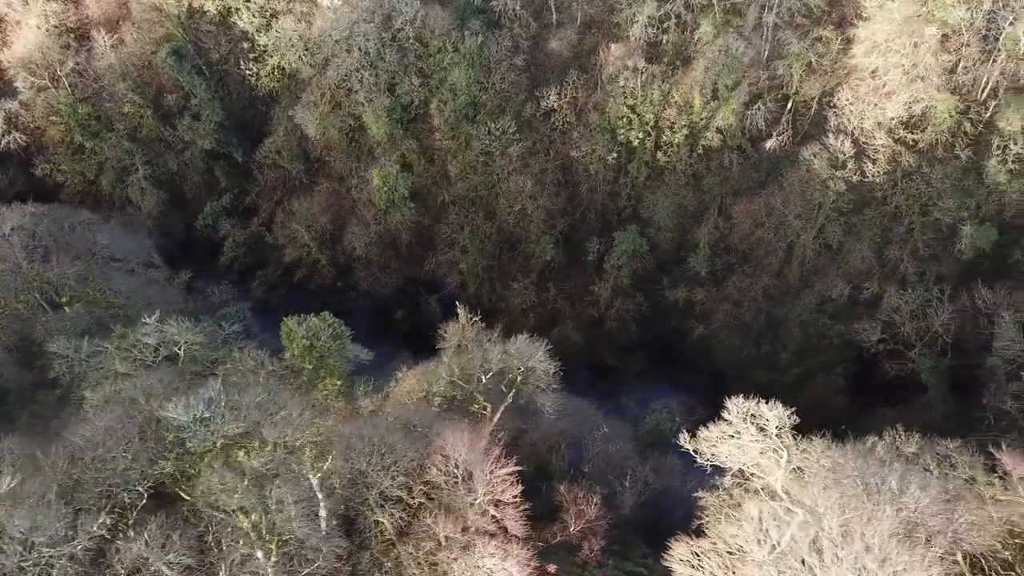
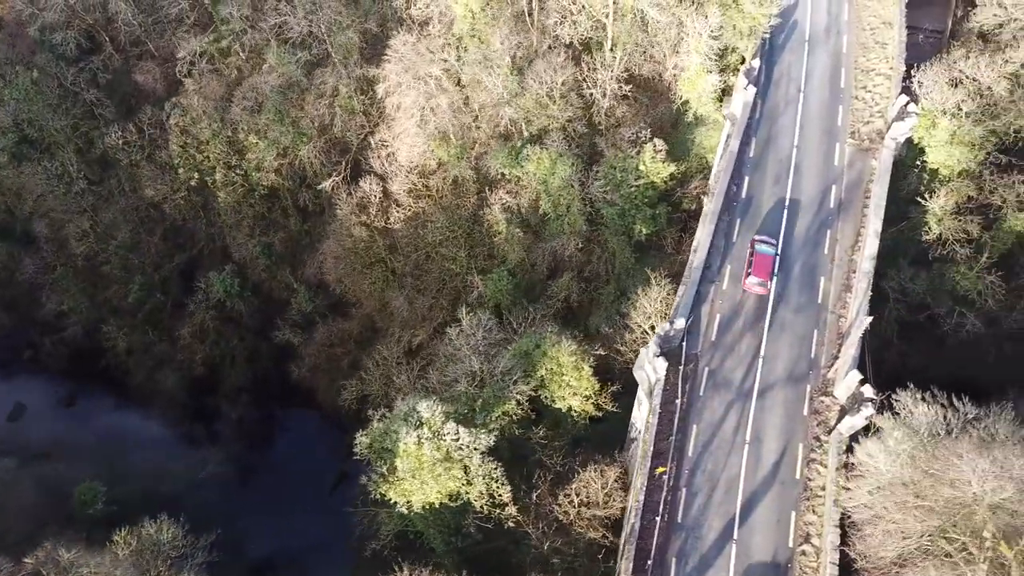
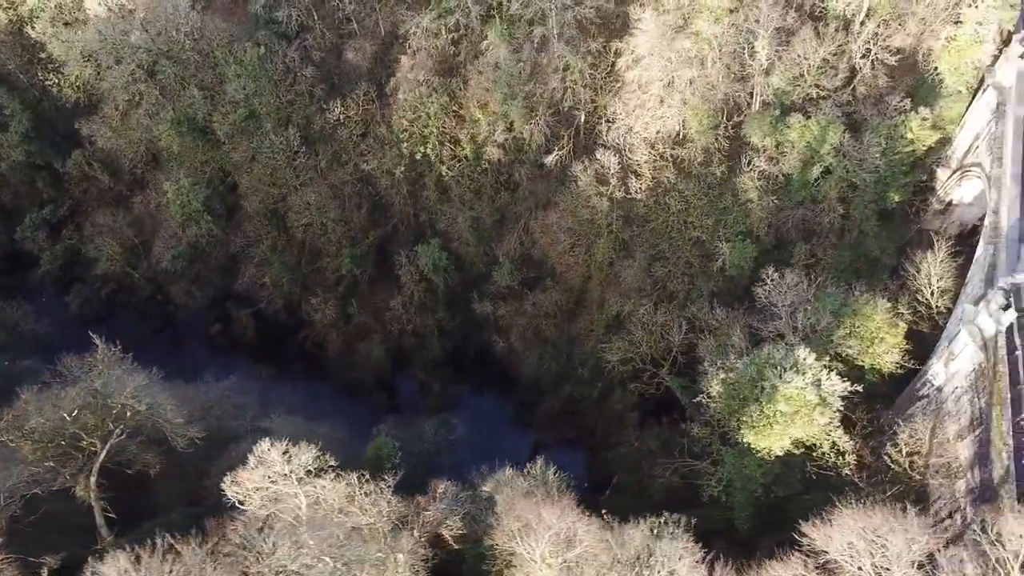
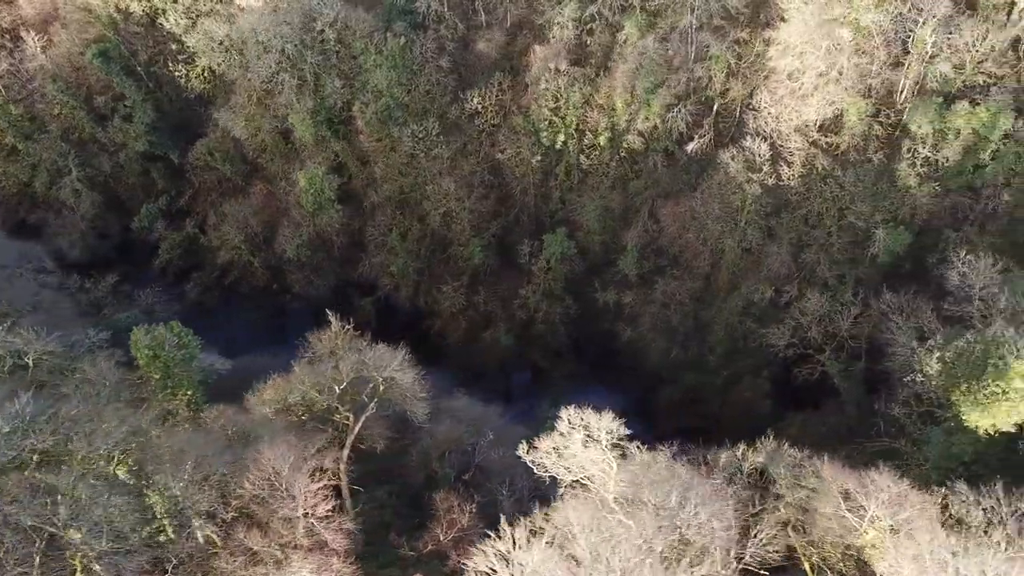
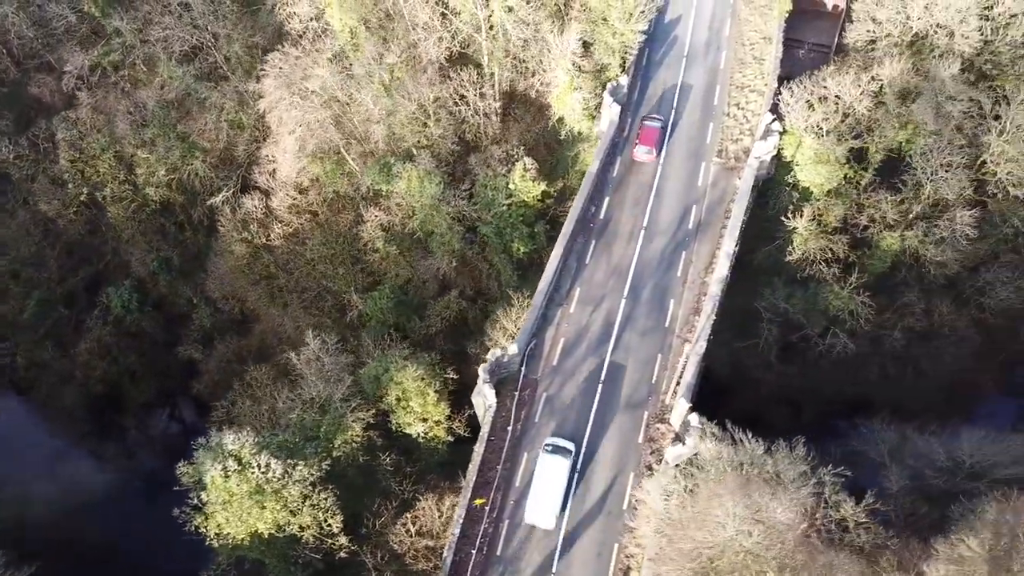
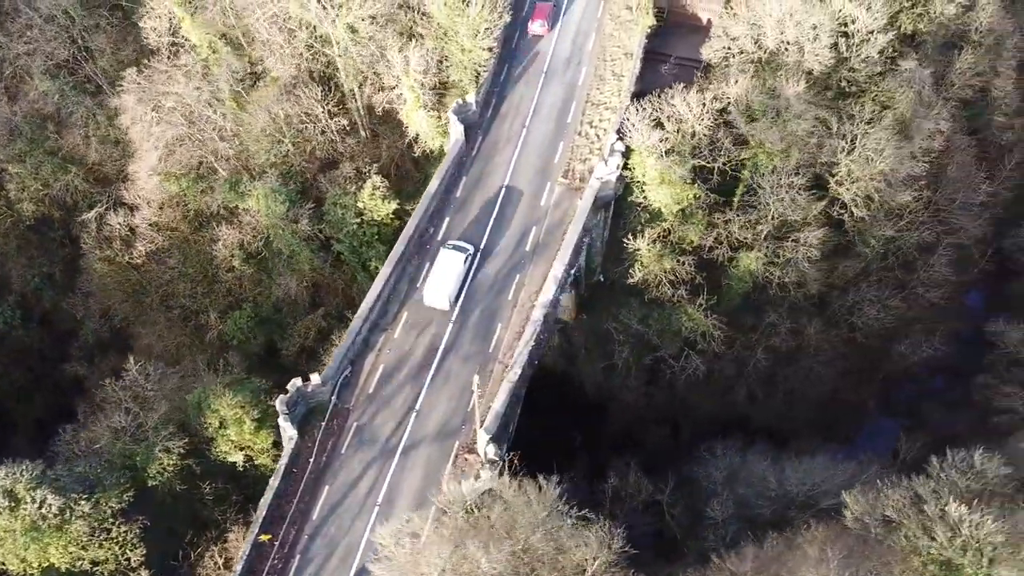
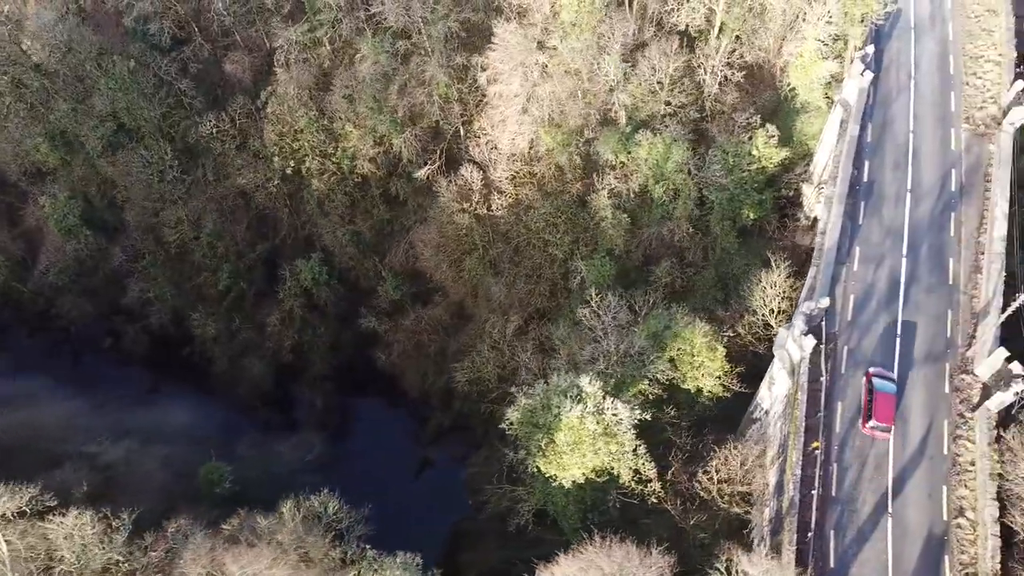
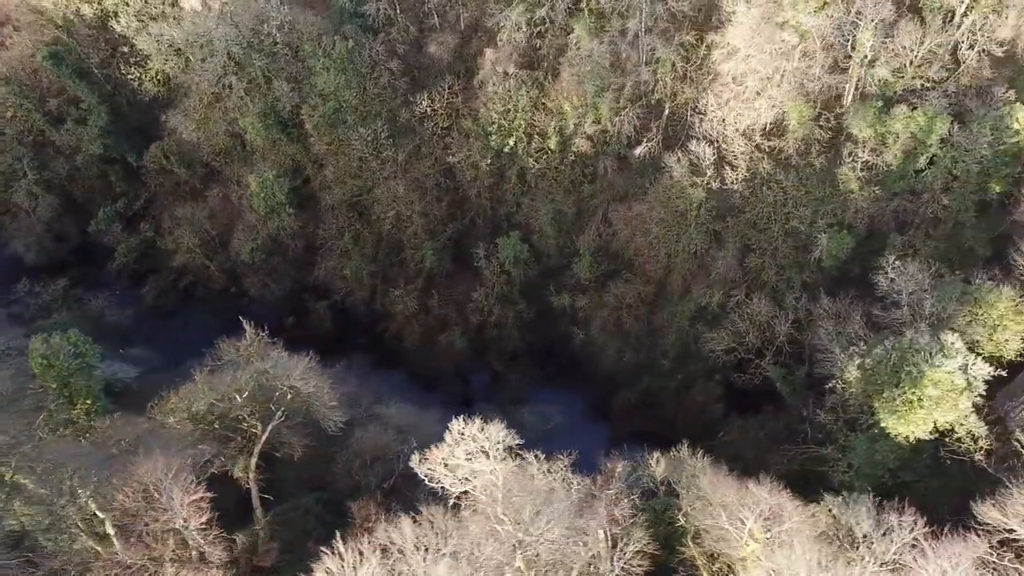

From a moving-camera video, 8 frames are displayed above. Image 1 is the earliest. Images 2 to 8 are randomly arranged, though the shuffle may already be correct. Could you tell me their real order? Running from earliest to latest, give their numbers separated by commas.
4, 8, 3, 7, 2, 5, 6
